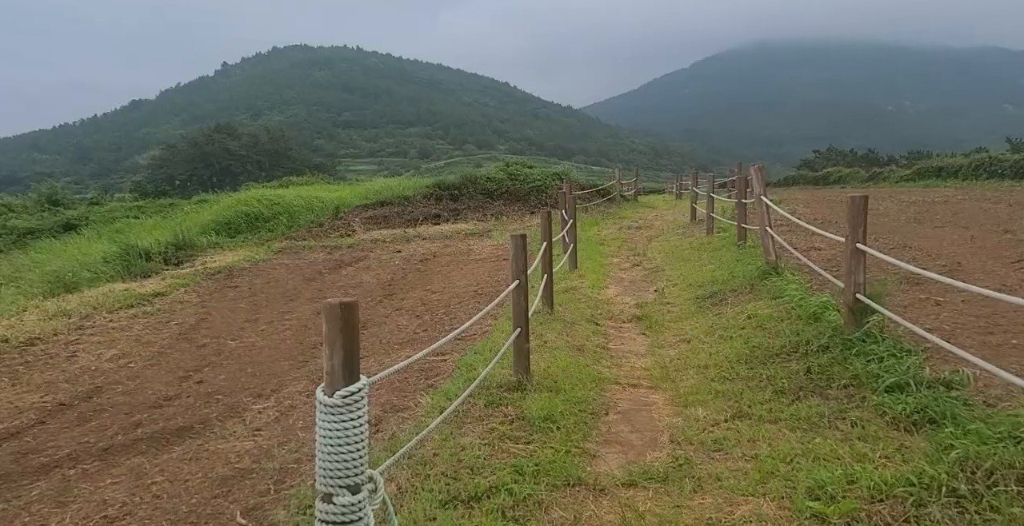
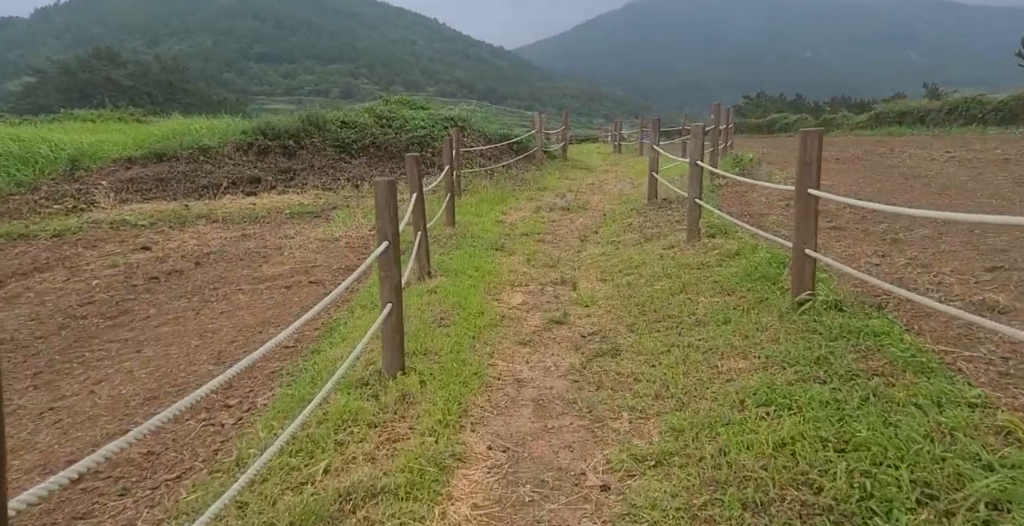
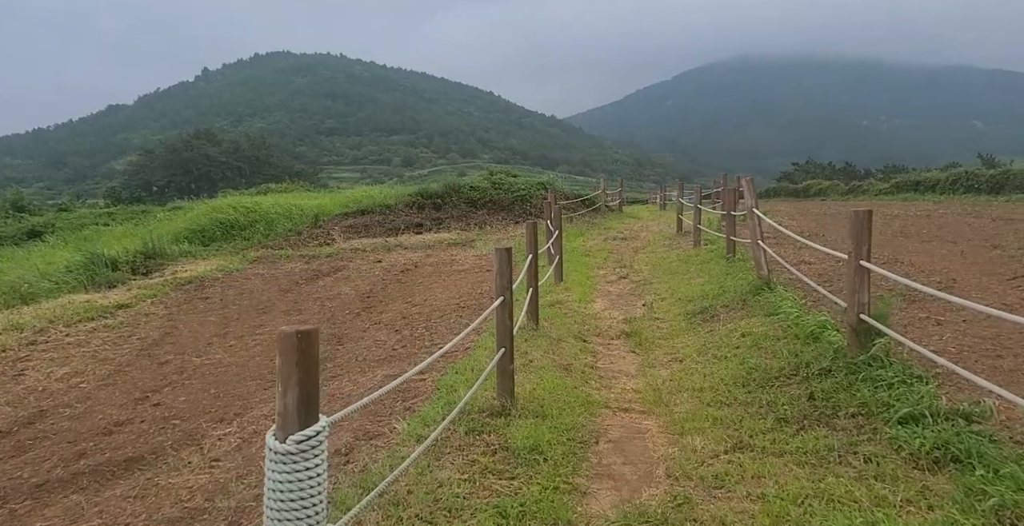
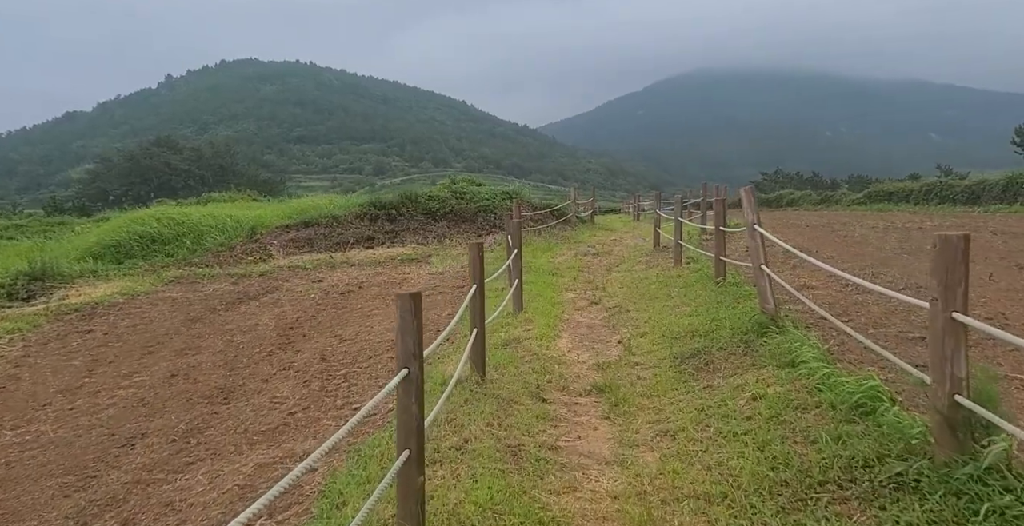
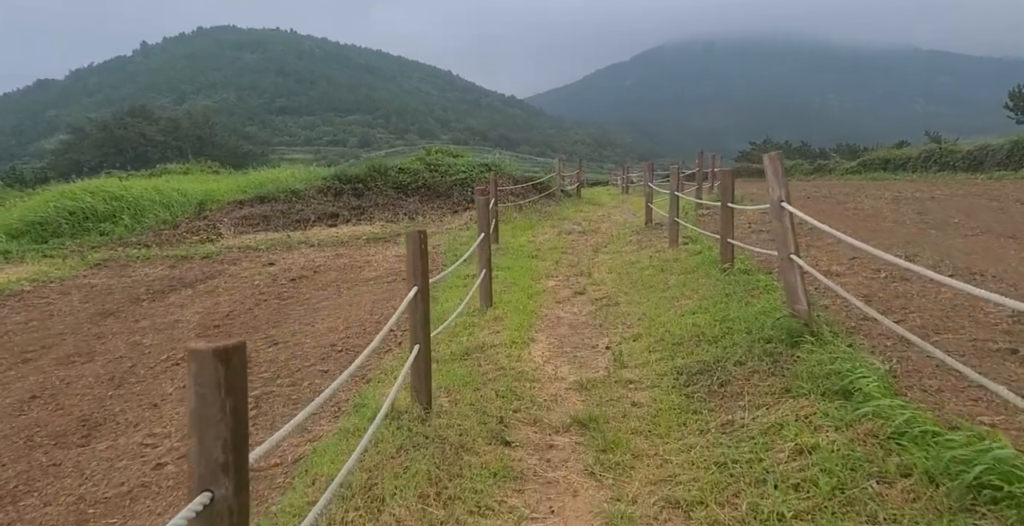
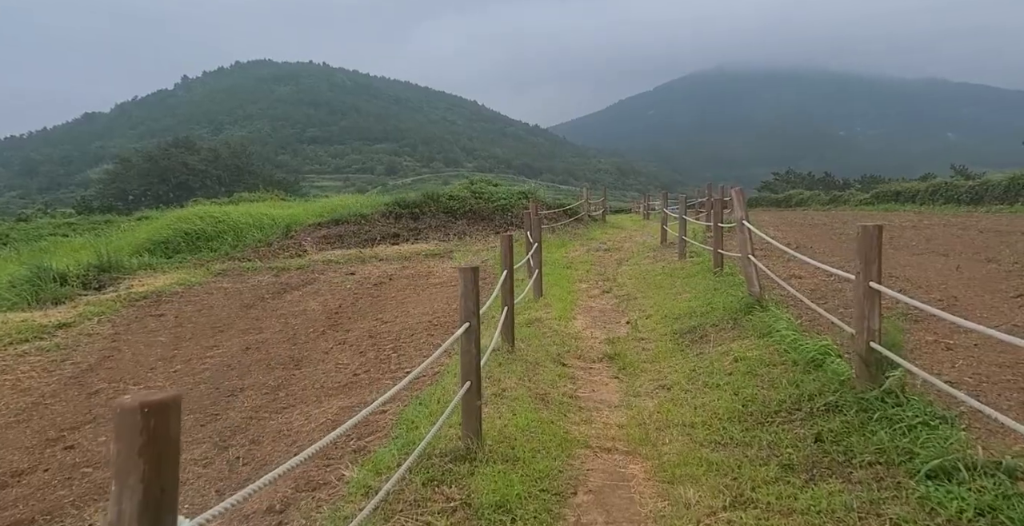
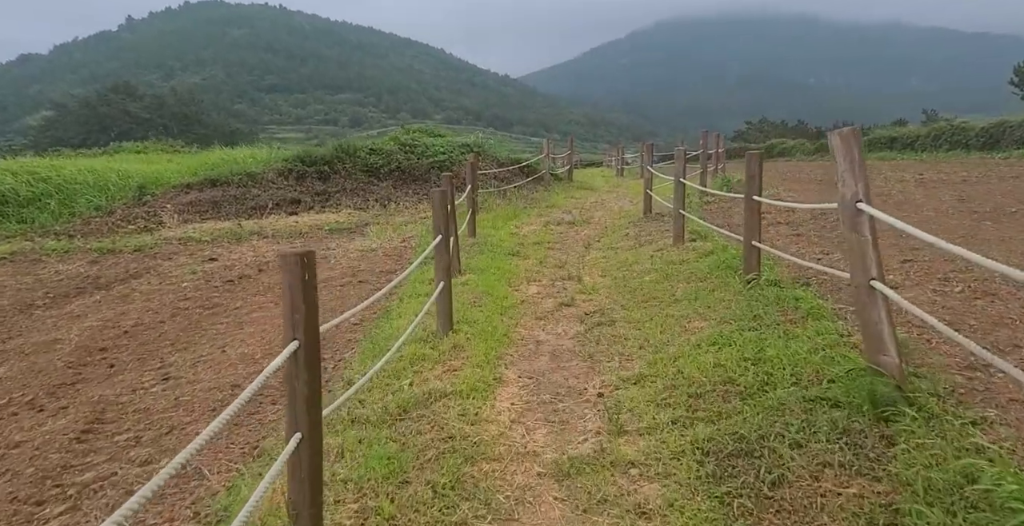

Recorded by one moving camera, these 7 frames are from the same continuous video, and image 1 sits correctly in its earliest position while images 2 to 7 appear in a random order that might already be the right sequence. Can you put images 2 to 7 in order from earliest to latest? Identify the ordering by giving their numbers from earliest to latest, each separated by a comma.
3, 6, 4, 5, 7, 2
